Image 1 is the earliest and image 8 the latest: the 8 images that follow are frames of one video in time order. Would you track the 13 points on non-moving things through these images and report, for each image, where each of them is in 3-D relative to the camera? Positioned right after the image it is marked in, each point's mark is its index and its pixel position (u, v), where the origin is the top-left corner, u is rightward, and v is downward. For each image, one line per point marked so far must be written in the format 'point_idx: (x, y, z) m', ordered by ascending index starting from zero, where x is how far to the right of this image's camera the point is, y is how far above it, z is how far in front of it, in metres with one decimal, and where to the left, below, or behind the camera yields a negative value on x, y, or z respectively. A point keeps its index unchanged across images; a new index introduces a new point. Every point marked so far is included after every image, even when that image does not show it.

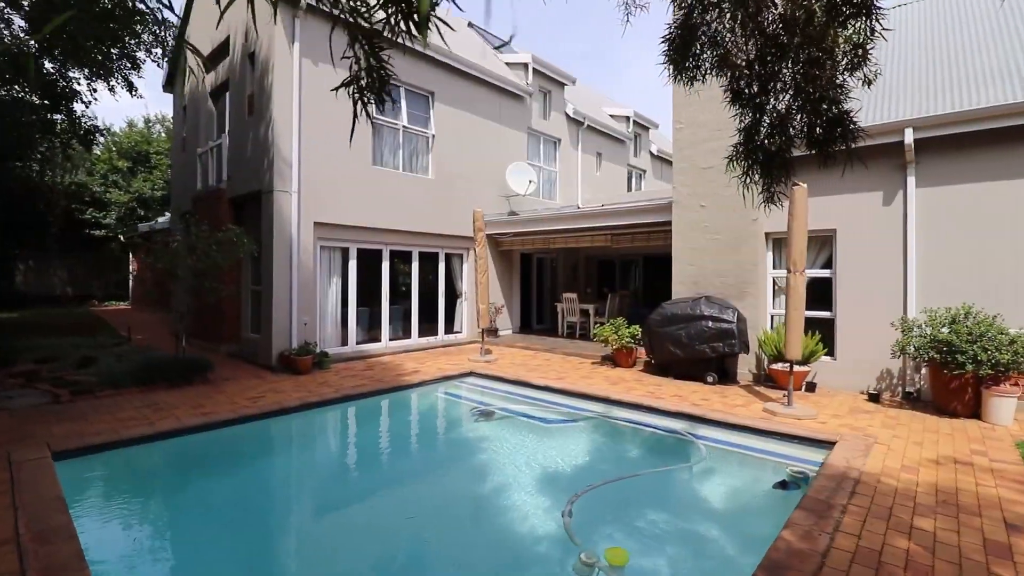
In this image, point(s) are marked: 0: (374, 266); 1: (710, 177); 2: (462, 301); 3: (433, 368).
0: (-2.9, +0.5, +10.5) m
1: (+3.4, +1.9, +8.5) m
2: (-1.2, -0.3, +12.3) m
3: (-1.5, -1.5, +9.5) m
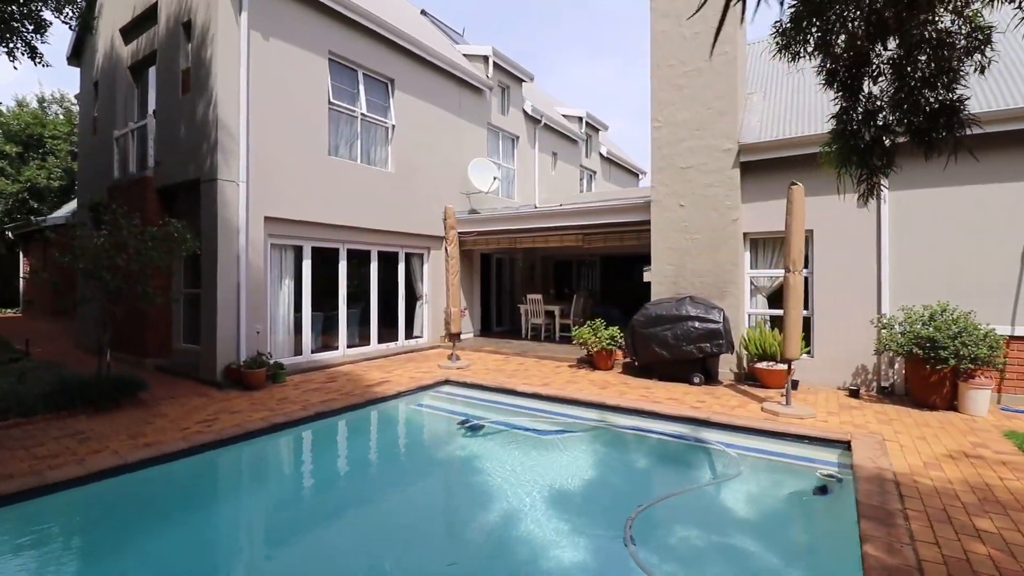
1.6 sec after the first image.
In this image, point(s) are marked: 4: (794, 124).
0: (-3.5, +0.4, +9.5) m
1: (+3.0, +1.9, +8.5) m
2: (-2.1, -0.4, +11.5) m
3: (-1.9, -1.6, +8.7) m
4: (+4.5, +2.6, +7.9) m
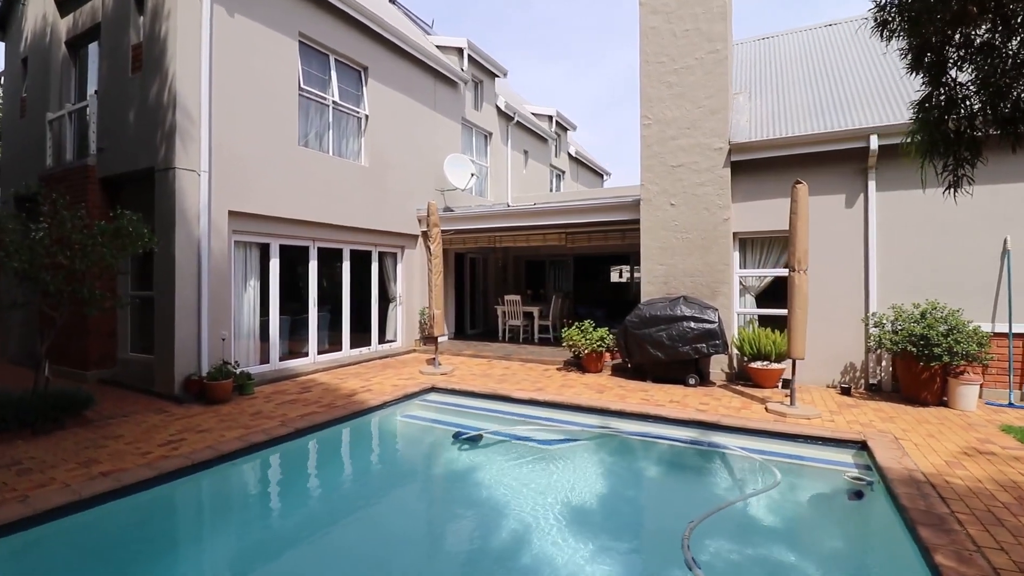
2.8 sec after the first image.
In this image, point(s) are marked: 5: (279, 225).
0: (-3.8, +0.4, +8.8) m
1: (+2.8, +1.9, +8.4) m
2: (-2.5, -0.4, +10.9) m
3: (-2.1, -1.6, +8.1) m
4: (+4.4, +2.6, +8.0) m
5: (-3.9, +1.1, +8.3) m
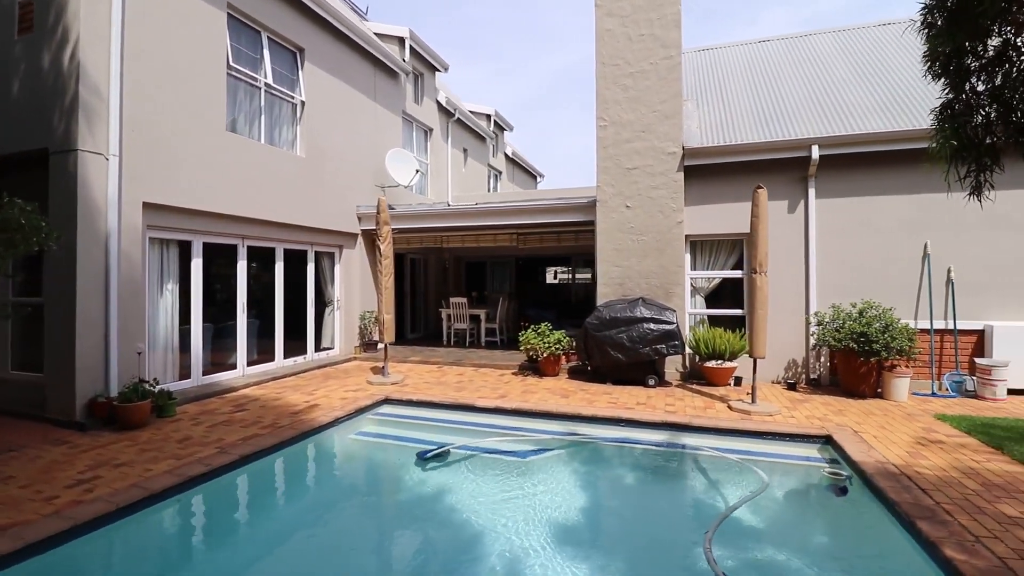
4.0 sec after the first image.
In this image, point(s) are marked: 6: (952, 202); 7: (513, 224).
0: (-4.5, +0.3, +7.8) m
1: (+2.1, +1.9, +8.4) m
2: (-3.6, -0.4, +10.1) m
3: (-2.7, -1.6, +7.4) m
4: (+3.7, +2.6, +8.3) m
5: (-4.5, +1.0, +7.3) m
6: (+6.4, +1.2, +7.2) m
7: (0.0, +1.2, +9.8) m
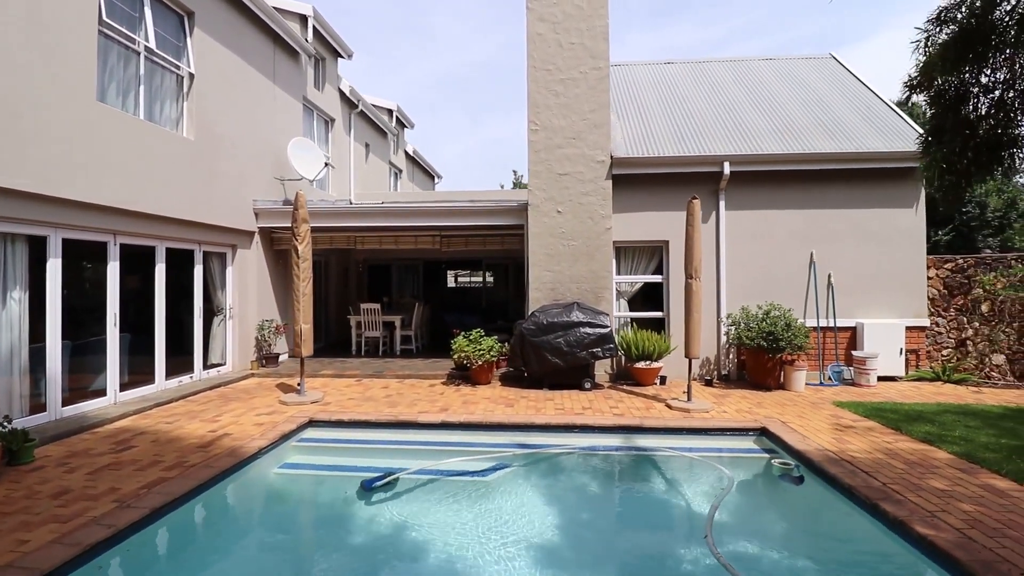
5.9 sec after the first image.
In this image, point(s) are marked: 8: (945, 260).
0: (-5.3, +0.2, +6.3) m
1: (+0.9, +1.8, +8.5) m
2: (-5.0, -0.6, +8.7) m
3: (-3.5, -1.7, +6.3) m
4: (+2.5, +2.5, +8.8) m
5: (-5.2, +0.9, +5.7) m
6: (+5.4, +1.2, +8.4) m
7: (-1.4, +1.1, +9.4) m
8: (+7.4, +0.5, +8.5) m
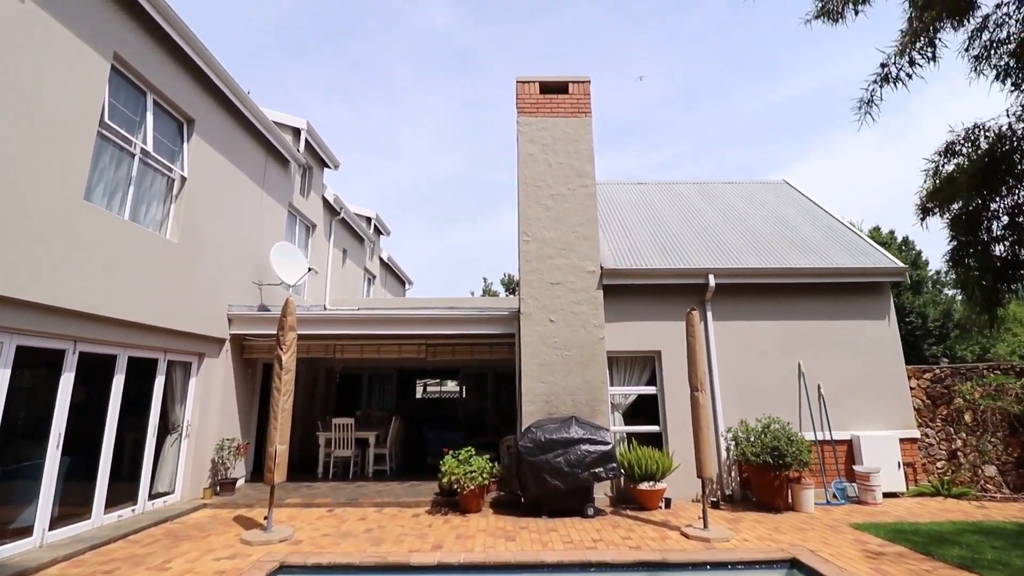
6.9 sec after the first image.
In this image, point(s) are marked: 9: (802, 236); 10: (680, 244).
0: (-5.2, -1.0, +5.5) m
1: (+0.8, -0.1, +8.5) m
2: (-5.1, -2.3, +7.7) m
3: (-3.4, -3.0, +5.3) m
4: (+2.3, +0.6, +9.1) m
5: (-5.0, -0.3, +5.1) m
6: (+5.3, -0.7, +8.6) m
7: (-1.6, -0.8, +9.0) m
8: (+7.3, -1.4, +8.8) m
9: (+5.7, +1.0, +9.8) m
10: (+3.2, +0.8, +9.5) m
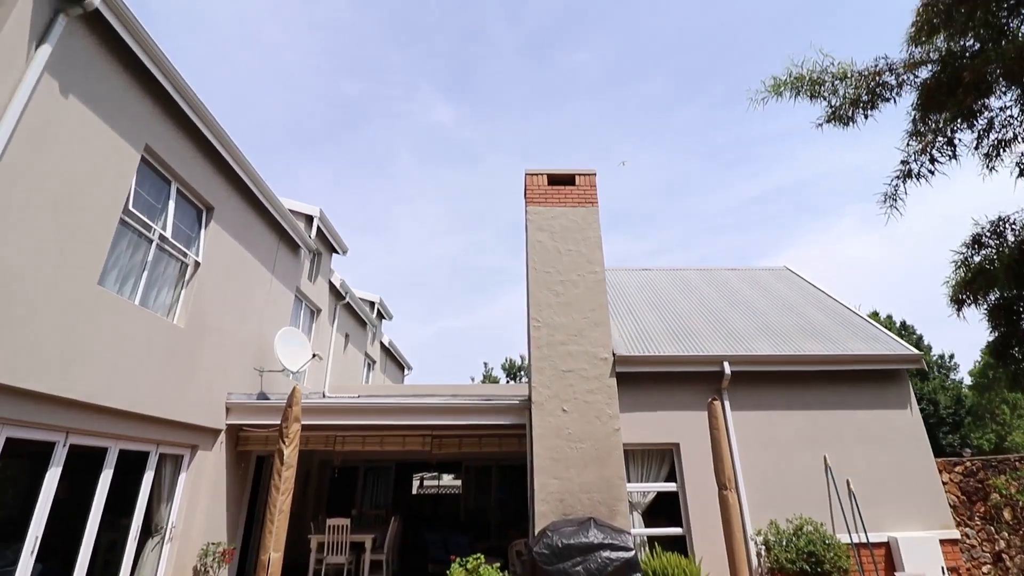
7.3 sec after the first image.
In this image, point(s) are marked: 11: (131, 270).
0: (-5.0, -1.9, +5.0) m
1: (+1.0, -1.5, +8.3) m
2: (-4.9, -3.6, +7.0) m
3: (-3.2, -3.8, +4.5) m
4: (+2.5, -1.0, +8.9) m
5: (-4.8, -1.1, +4.8) m
6: (+5.4, -2.2, +8.3) m
7: (-1.5, -2.4, +8.6) m
8: (+7.4, -2.9, +8.4) m
9: (+5.8, -0.7, +9.7) m
10: (+3.4, -0.8, +9.4) m
11: (-4.8, +0.2, +6.2) m
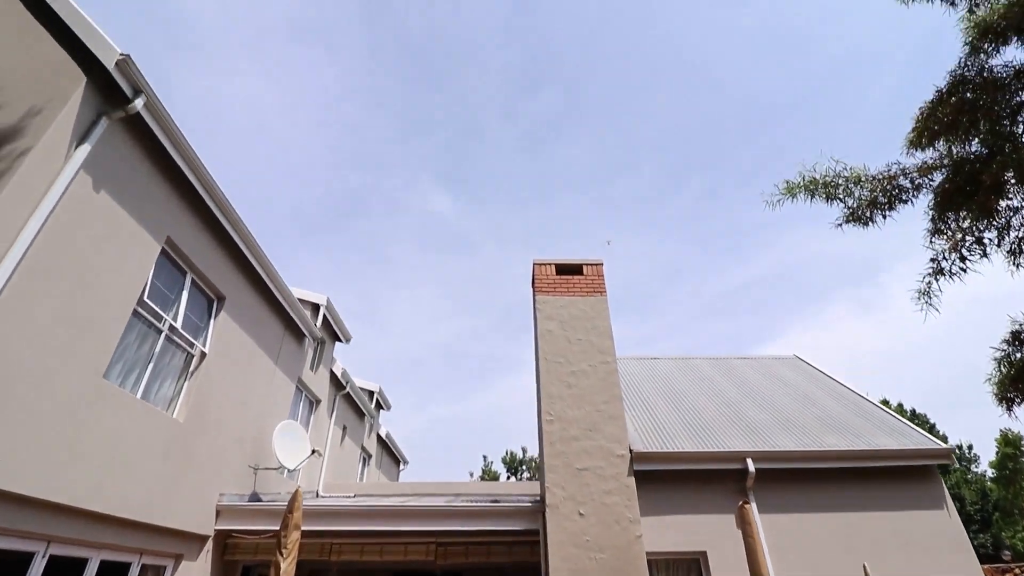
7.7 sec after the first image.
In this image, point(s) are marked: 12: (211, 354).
0: (-4.7, -2.8, +4.5) m
1: (+1.2, -3.0, +7.8) m
2: (-4.7, -4.8, +6.2) m
3: (-2.9, -4.6, +3.7) m
4: (+2.7, -2.6, +8.6) m
5: (-4.6, -2.0, +4.4) m
6: (+5.6, -3.7, +7.8) m
7: (-1.3, -3.9, +8.0) m
8: (+7.6, -4.4, +7.8) m
9: (+6.0, -2.4, +9.4) m
10: (+3.6, -2.5, +9.1) m
11: (-4.5, -0.9, +6.0) m
12: (-4.4, -1.0, +7.3) m
